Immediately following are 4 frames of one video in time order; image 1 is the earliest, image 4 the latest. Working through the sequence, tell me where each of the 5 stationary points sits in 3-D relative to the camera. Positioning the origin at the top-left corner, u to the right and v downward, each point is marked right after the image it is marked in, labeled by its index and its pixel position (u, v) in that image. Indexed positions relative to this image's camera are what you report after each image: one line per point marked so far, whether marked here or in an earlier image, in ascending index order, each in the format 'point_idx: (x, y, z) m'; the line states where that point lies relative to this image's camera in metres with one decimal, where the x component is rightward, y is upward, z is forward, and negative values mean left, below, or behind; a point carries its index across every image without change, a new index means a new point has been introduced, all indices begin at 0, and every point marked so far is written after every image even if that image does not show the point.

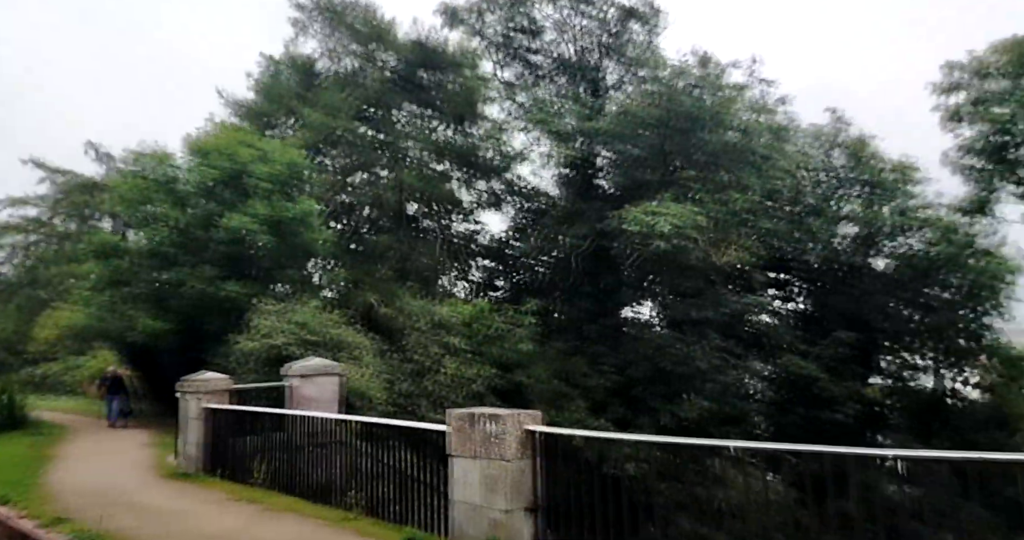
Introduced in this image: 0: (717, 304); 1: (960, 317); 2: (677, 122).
0: (+4.1, -0.8, +13.7) m
1: (+11.3, -1.2, +17.1) m
2: (+3.5, +3.1, +14.0) m
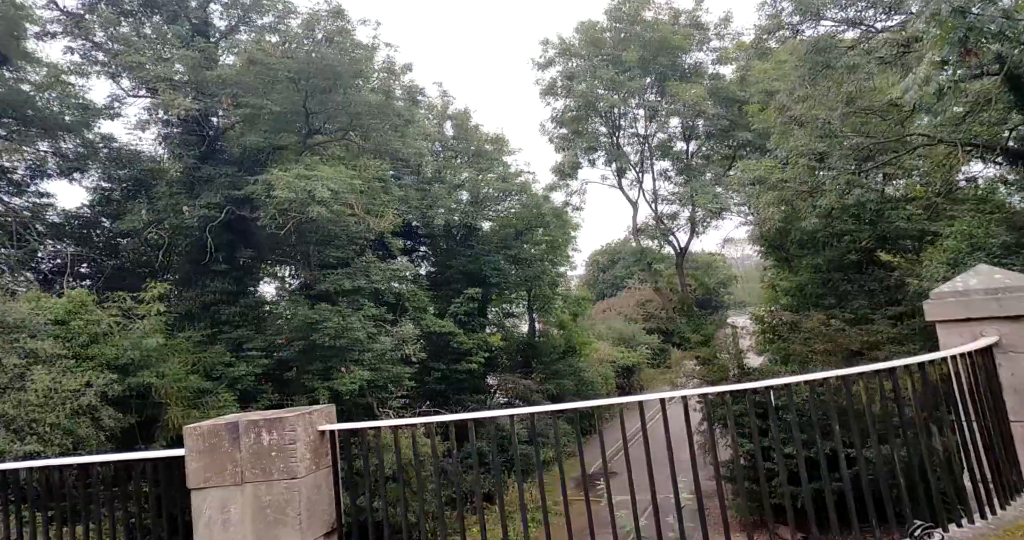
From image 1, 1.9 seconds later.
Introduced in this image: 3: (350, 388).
0: (-2.9, -0.1, +13.4) m
1: (+1.1, 0.0, +20.3) m
2: (-3.8, +3.7, +13.0) m
3: (-2.8, -2.1, +11.9) m
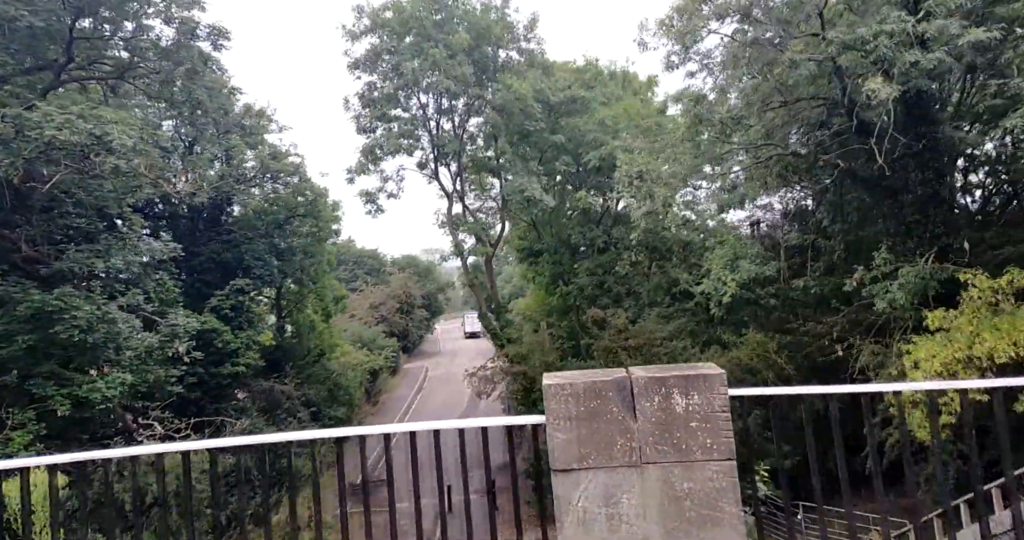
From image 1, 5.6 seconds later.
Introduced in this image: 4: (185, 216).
0: (-6.1, +0.2, +10.6) m
1: (-5.5, +0.2, +18.5) m
2: (-6.6, +4.1, +10.0) m
3: (-5.5, -1.7, +9.3) m
4: (-7.5, +1.2, +15.8) m
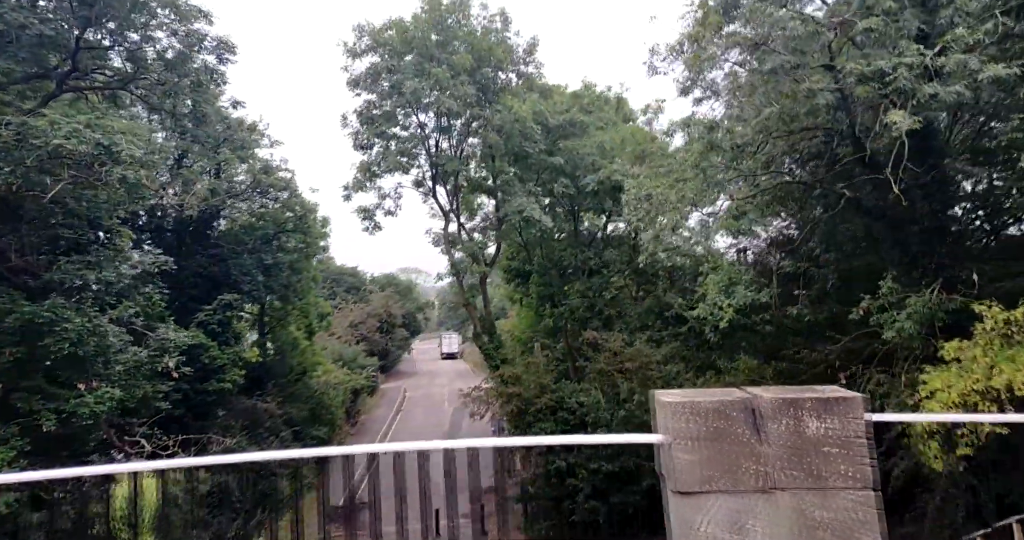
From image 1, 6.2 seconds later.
0: (-6.1, +0.1, +10.4) m
1: (-5.8, -0.2, +18.3) m
2: (-6.5, +3.9, +9.9) m
3: (-5.5, -1.9, +9.0) m
4: (-7.7, +0.9, +15.5) m
